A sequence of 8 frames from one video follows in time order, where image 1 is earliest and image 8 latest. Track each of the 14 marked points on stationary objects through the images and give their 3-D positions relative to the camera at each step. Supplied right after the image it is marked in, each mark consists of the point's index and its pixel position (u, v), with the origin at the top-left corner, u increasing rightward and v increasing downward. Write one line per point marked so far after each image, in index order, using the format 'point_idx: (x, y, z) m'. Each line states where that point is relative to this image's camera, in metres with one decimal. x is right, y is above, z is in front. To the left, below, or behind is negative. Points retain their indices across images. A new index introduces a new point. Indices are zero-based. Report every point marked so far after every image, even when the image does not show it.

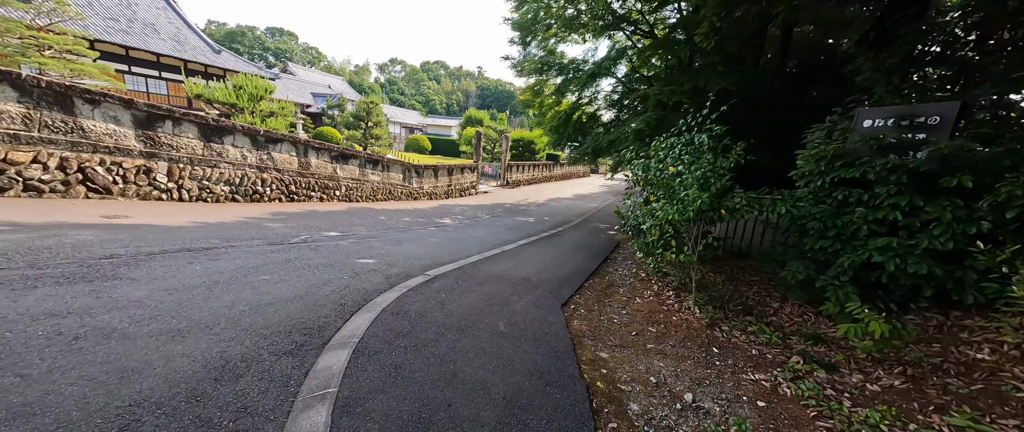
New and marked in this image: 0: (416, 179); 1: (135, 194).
0: (-2.8, +1.0, +9.9) m
1: (-5.3, +0.3, +5.0) m
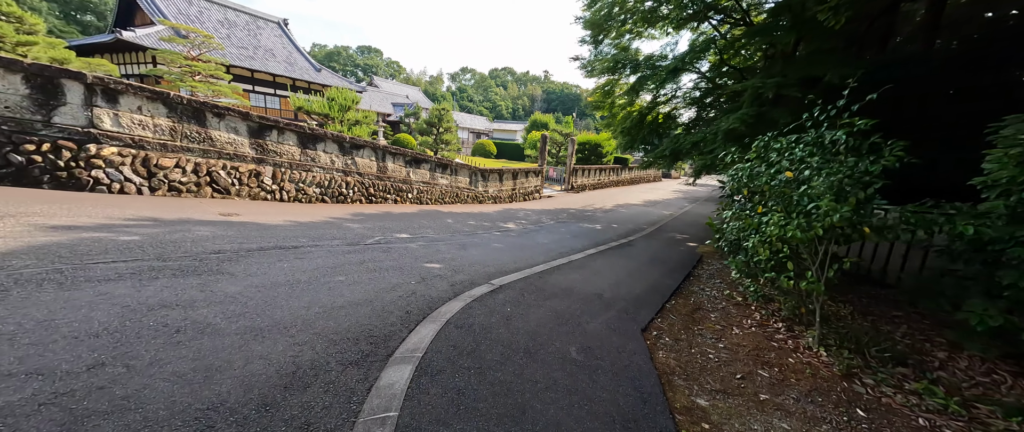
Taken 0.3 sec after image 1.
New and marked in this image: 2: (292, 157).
0: (-0.9, +0.9, +10.1) m
1: (-4.3, +0.4, +5.7) m
2: (-3.9, +1.0, +6.2) m
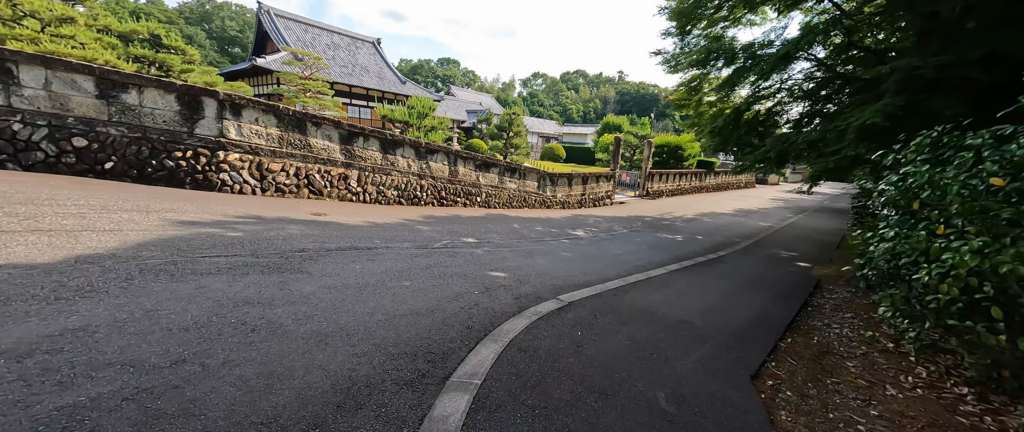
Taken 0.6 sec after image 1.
0: (+1.1, +0.8, +9.9) m
1: (-3.2, +0.4, +6.2) m
2: (-2.6, +1.0, +6.6) m
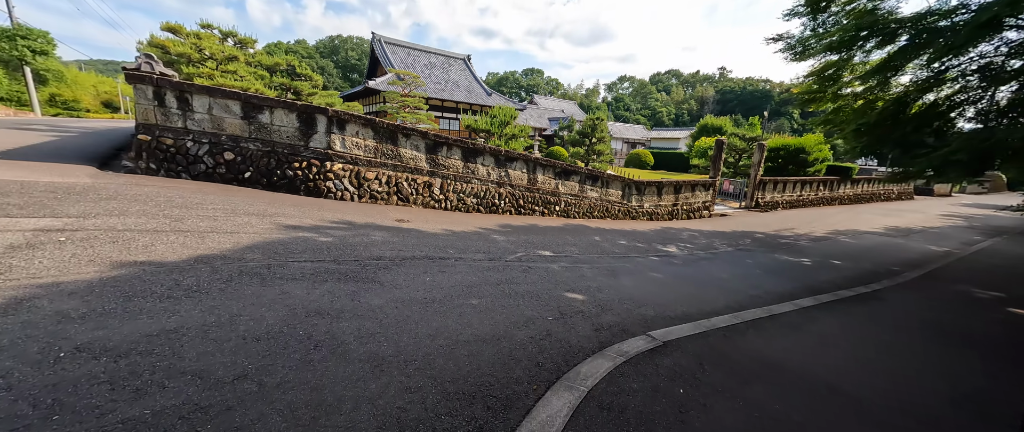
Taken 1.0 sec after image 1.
0: (+3.2, +0.5, +9.1) m
1: (-1.7, +0.2, +6.5) m
2: (-1.1, +0.9, +6.8) m
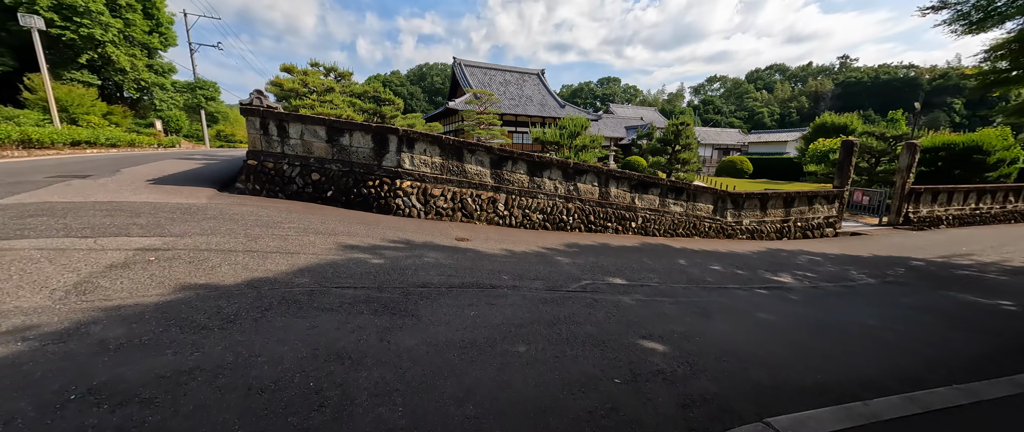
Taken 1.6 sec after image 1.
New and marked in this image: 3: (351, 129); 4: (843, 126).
0: (+4.9, +0.1, +7.8) m
1: (-0.5, -0.1, +6.3) m
2: (+0.2, +0.6, +6.5) m
3: (-2.7, +1.4, +5.8) m
4: (+18.6, +5.0, +19.4) m
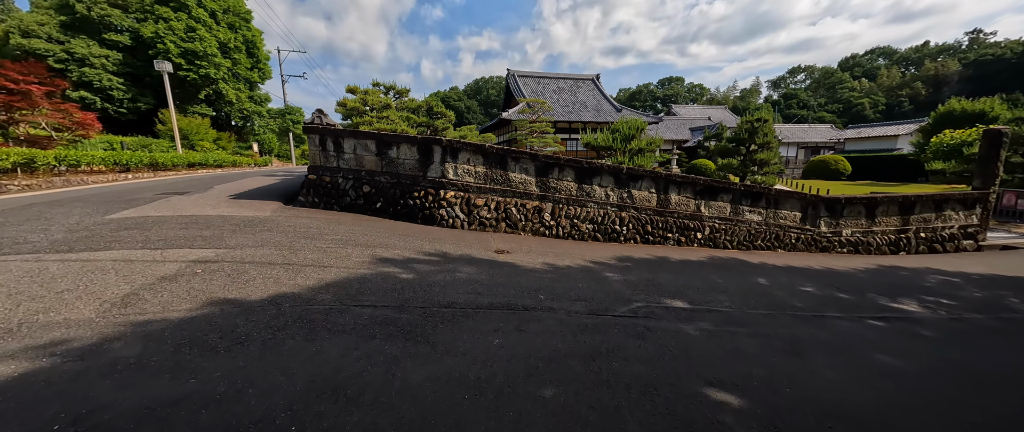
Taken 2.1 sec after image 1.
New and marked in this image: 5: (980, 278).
0: (+5.9, -0.1, +6.6) m
1: (+0.4, -0.2, +6.0) m
2: (+1.0, +0.4, +6.1) m
3: (-1.9, +1.3, +5.9) m
4: (+21.3, +4.7, +16.0) m
5: (+7.0, -0.9, +5.2) m
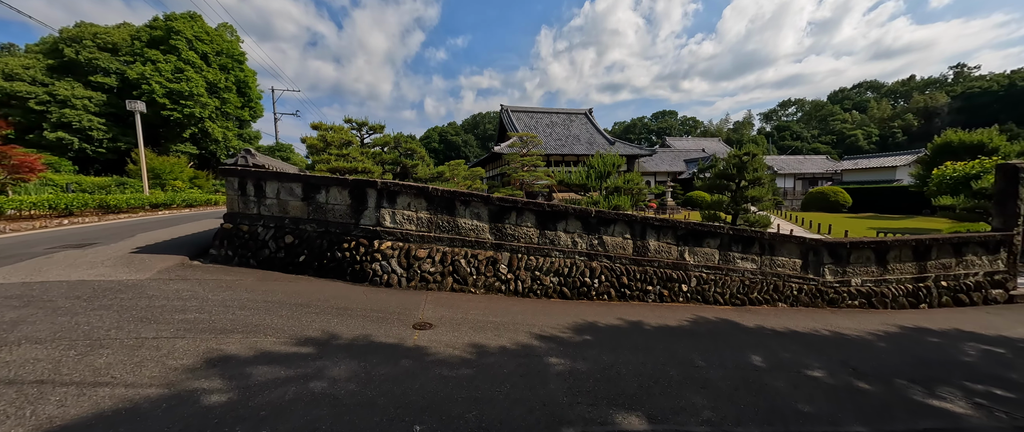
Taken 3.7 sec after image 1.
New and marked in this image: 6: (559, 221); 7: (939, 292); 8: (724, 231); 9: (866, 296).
0: (+5.2, -0.8, +5.7) m
1: (-0.4, -1.0, +5.1) m
2: (+0.3, -0.4, +5.2) m
3: (-2.7, +0.4, +5.1) m
4: (+20.5, +3.2, +15.4) m
5: (+6.2, -1.6, +4.2) m
6: (+0.7, -0.1, +5.2) m
7: (+7.7, -1.4, +6.3) m
8: (+3.3, -0.3, +5.5) m
9: (+5.8, -1.3, +5.8) m
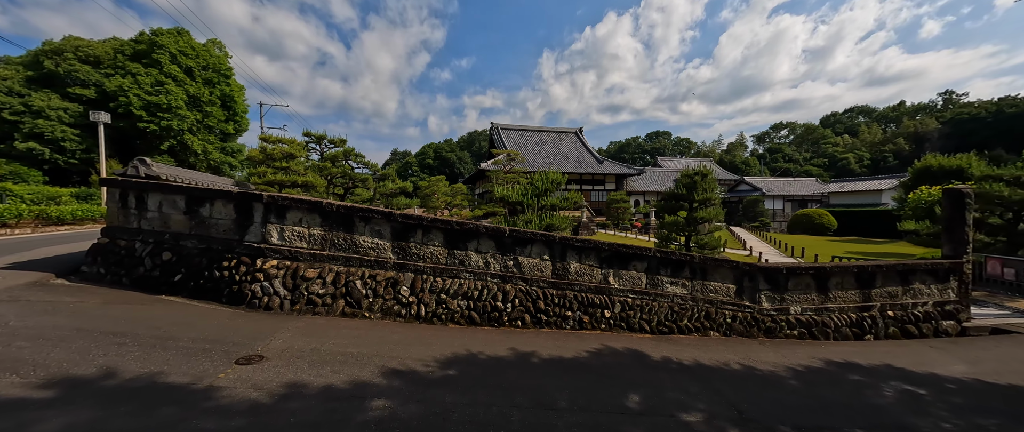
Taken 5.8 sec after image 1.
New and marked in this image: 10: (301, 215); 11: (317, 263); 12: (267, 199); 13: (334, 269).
0: (+3.7, -1.2, +5.3) m
1: (-1.8, -1.3, +4.6) m
2: (-1.1, -0.6, +4.8) m
3: (-4.1, +0.2, +4.7) m
4: (+19.1, +2.1, +15.3) m
5: (+4.8, -1.8, +3.8) m
6: (-0.7, -0.4, +4.9) m
7: (+6.2, -1.8, +5.8) m
8: (+1.9, -0.6, +5.1) m
9: (+4.3, -1.7, +5.3) m
10: (-2.9, 0.0, +4.7) m
11: (-2.7, -0.7, +4.7) m
12: (-3.3, +0.2, +4.6) m
13: (-2.5, -0.7, +4.7) m
